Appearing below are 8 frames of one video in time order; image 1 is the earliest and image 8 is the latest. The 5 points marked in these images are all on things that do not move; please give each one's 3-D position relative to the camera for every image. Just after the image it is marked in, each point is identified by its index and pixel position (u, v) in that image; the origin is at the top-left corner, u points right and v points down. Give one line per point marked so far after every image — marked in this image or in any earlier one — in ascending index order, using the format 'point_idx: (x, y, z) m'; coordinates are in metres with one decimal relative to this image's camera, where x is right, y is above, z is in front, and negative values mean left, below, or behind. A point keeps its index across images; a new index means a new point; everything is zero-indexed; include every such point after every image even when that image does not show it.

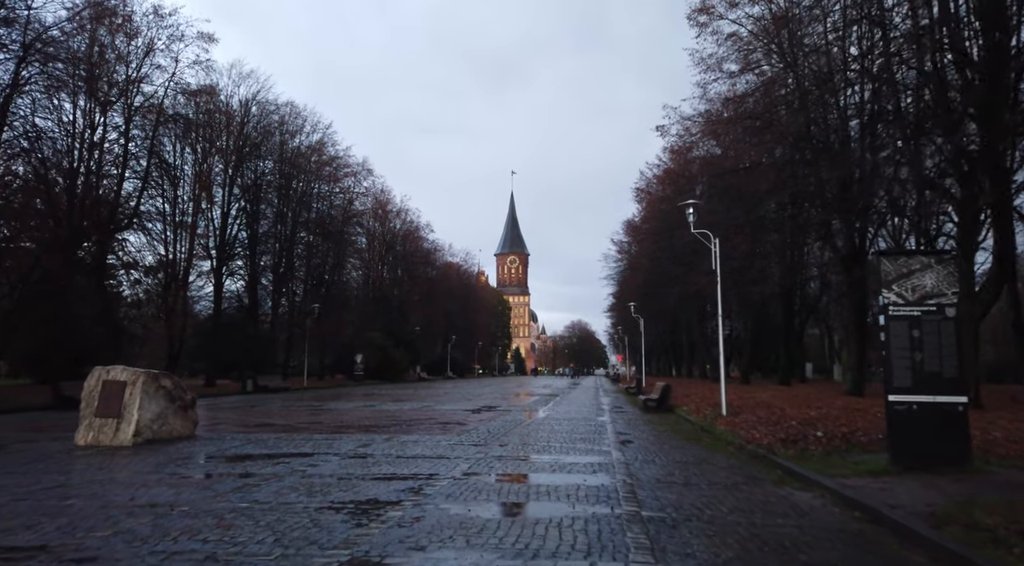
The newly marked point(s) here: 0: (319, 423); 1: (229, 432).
0: (-4.5, -3.3, +16.5) m
1: (-6.0, -3.1, +14.7) m
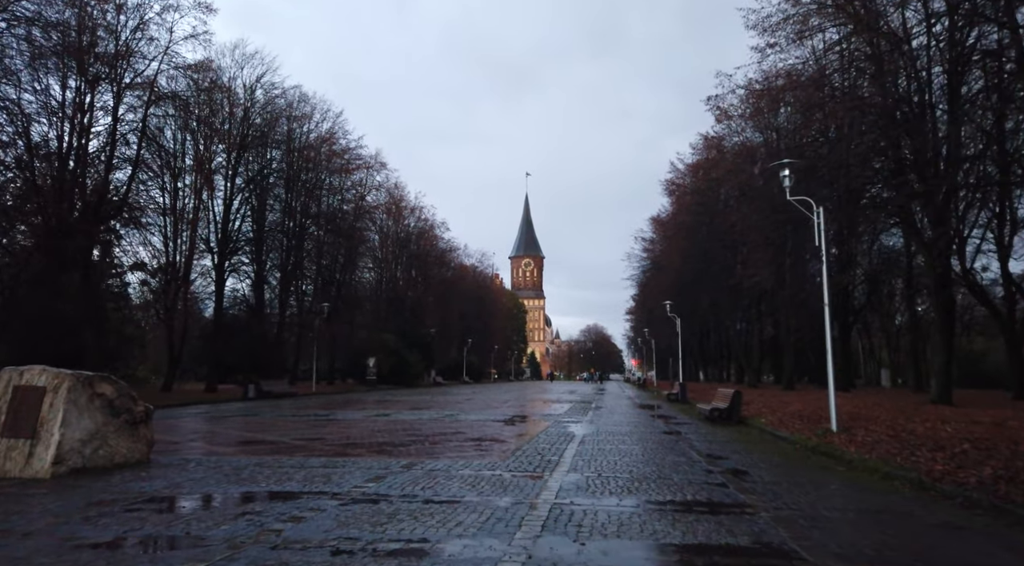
0: (-3.6, -3.0, +13.2) m
1: (-5.1, -2.7, +11.4) m
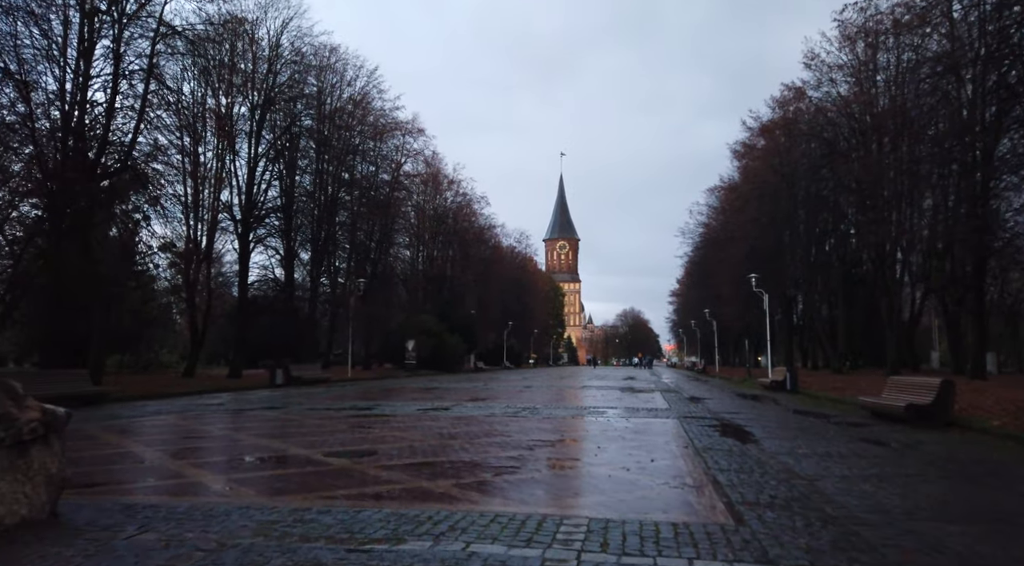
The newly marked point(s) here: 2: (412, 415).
0: (-1.7, -2.1, +8.5) m
1: (-3.3, -1.9, +6.7) m
2: (-2.1, -2.8, +14.7) m
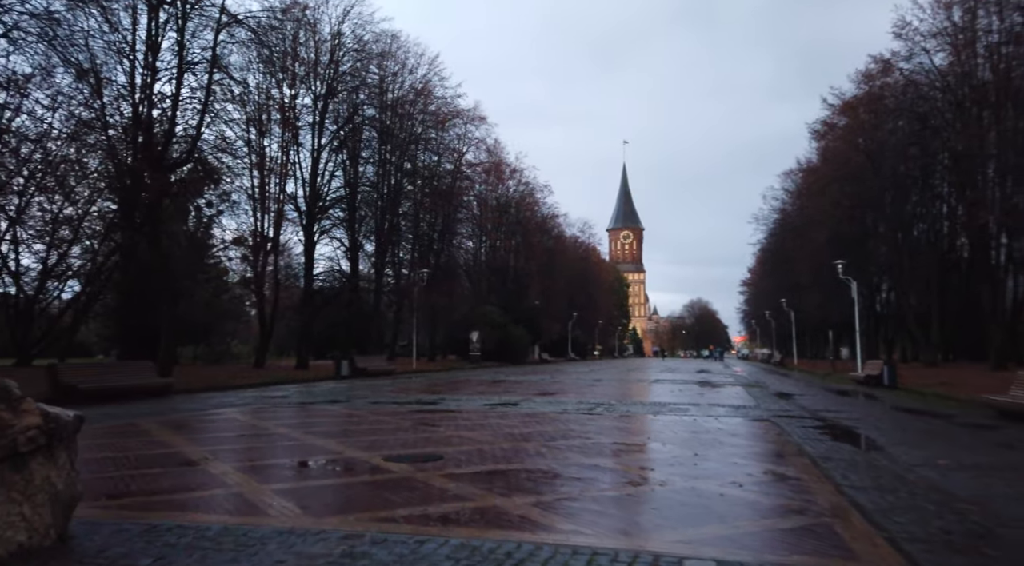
0: (-0.8, -1.9, +7.6) m
1: (-2.5, -1.8, +5.9) m
2: (-0.6, -2.5, +13.7) m
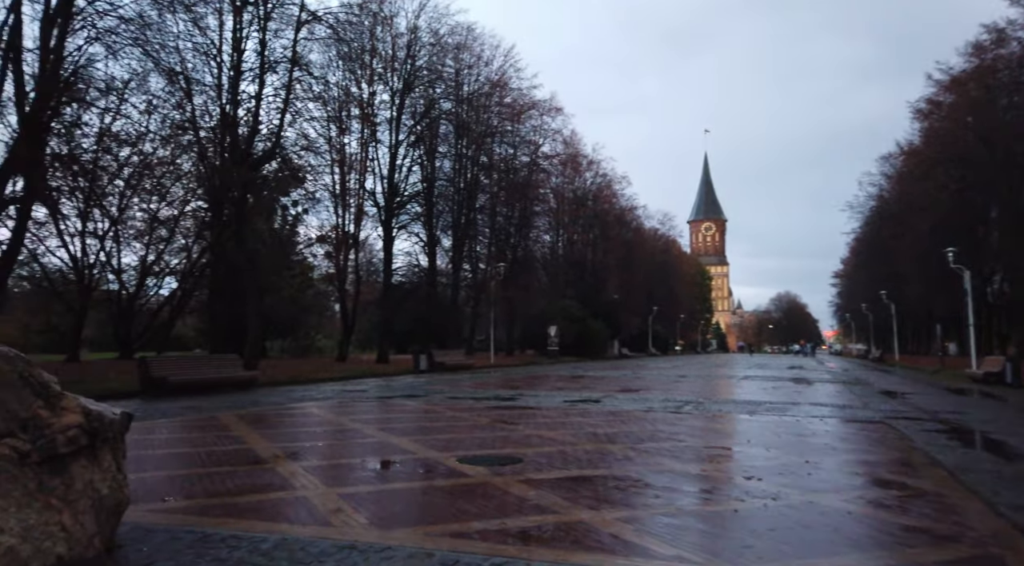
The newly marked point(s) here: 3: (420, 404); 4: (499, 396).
0: (0.0, -1.8, +7.0) m
1: (-1.9, -1.7, +5.5) m
2: (+0.9, -2.4, +13.1) m
3: (-2.0, -2.6, +15.2) m
4: (-0.3, -2.8, +16.9) m
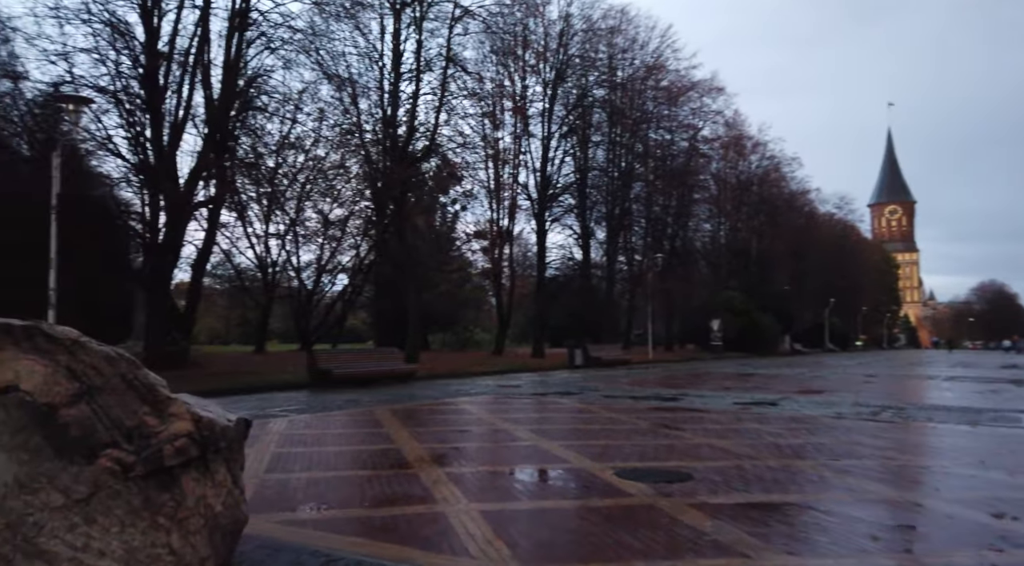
0: (+1.5, -1.7, +6.0) m
1: (-0.7, -1.6, +5.0) m
2: (+3.7, -2.2, +11.8) m
3: (+1.3, -2.5, +14.4) m
4: (+3.3, -2.5, +15.7) m
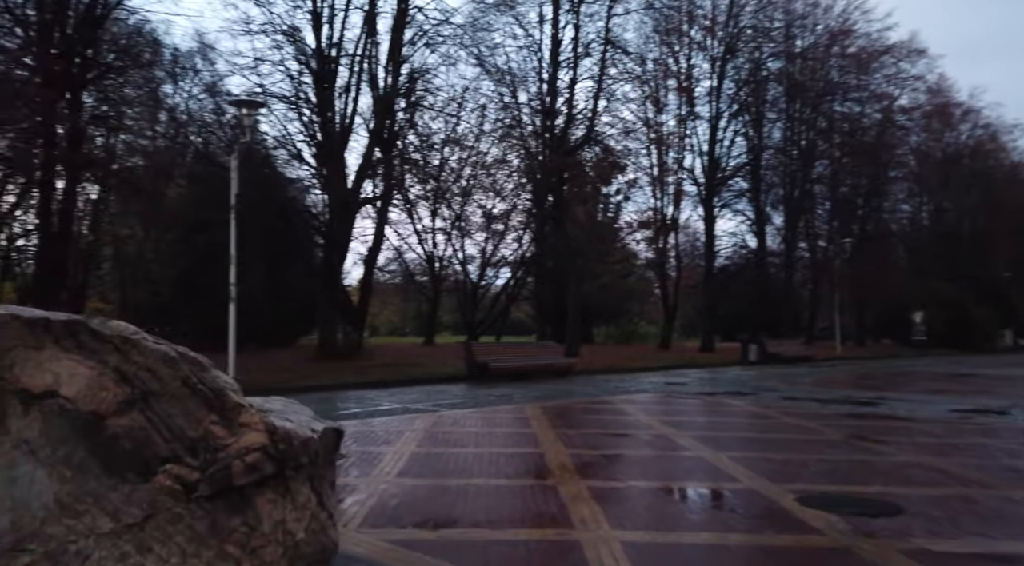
0: (+2.6, -1.6, +4.7) m
1: (+0.2, -1.5, +4.3) m
2: (+6.1, -2.0, +9.8) m
3: (+4.4, -2.2, +13.0) m
4: (+6.7, -2.3, +13.8) m
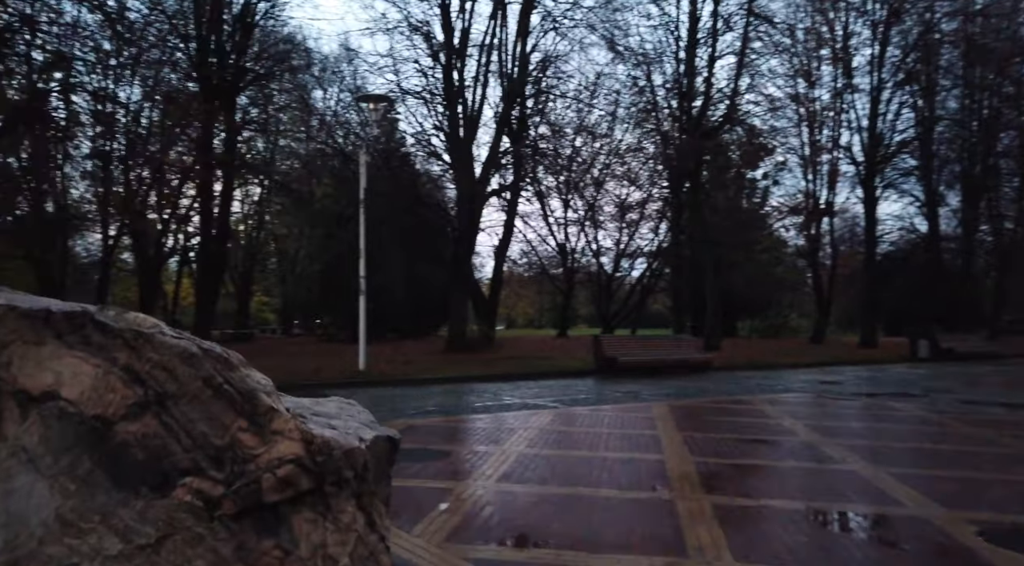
0: (+3.1, -1.5, +3.6) m
1: (+0.8, -1.4, +3.6) m
2: (+7.6, -1.8, +7.9) m
3: (+6.6, -2.0, +11.3) m
4: (+9.0, -2.0, +11.7) m
